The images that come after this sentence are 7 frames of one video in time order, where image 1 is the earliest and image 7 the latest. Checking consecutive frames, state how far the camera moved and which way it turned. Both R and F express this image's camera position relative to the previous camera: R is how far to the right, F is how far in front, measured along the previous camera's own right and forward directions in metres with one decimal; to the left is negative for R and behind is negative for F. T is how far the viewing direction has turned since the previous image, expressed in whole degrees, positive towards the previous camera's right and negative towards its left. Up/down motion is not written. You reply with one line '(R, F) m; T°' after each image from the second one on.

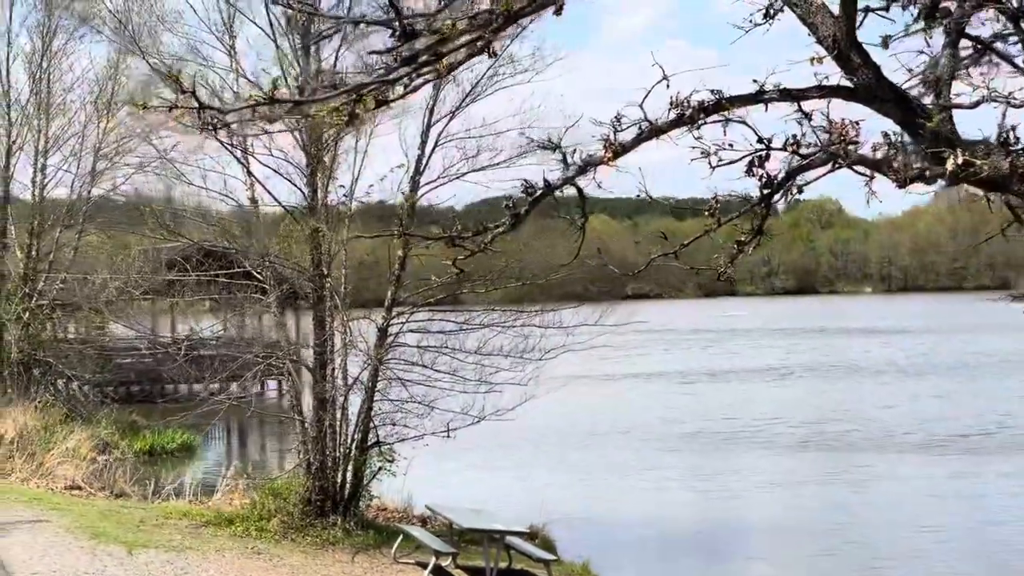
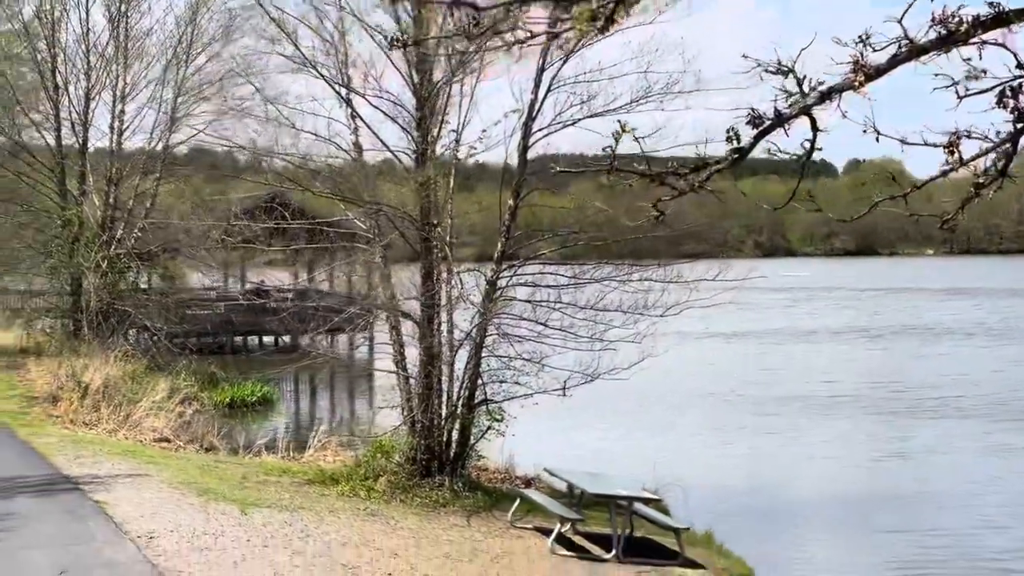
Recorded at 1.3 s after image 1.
(-0.6, +0.6) m; -2°
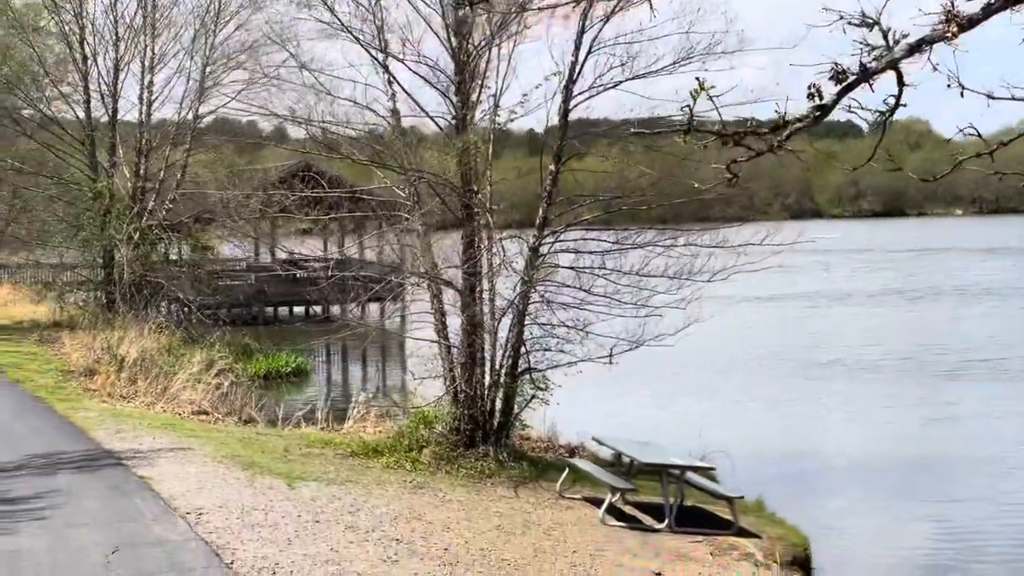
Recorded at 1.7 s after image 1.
(-0.2, +0.2) m; -1°
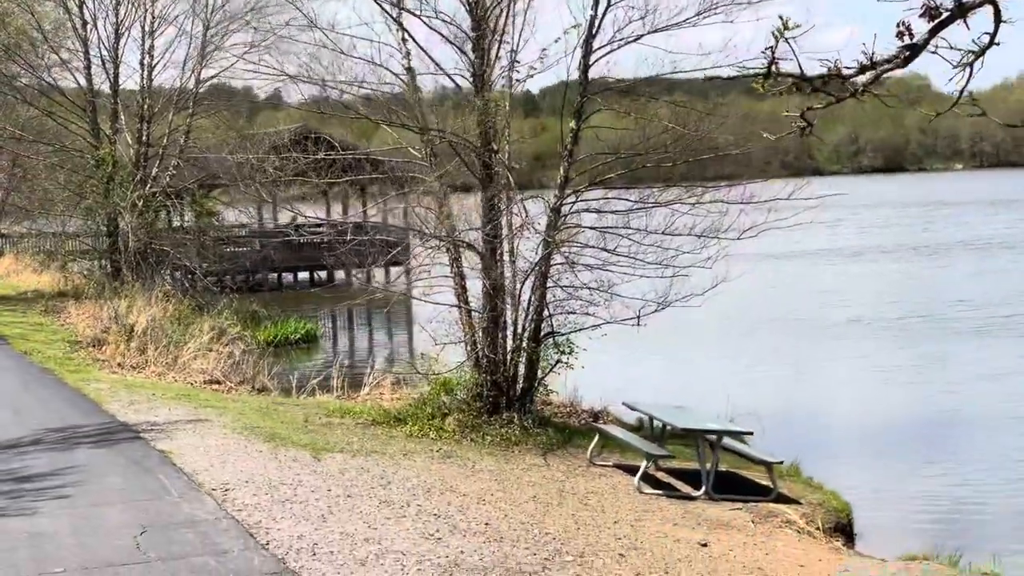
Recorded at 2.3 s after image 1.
(-0.2, +0.3) m; 0°
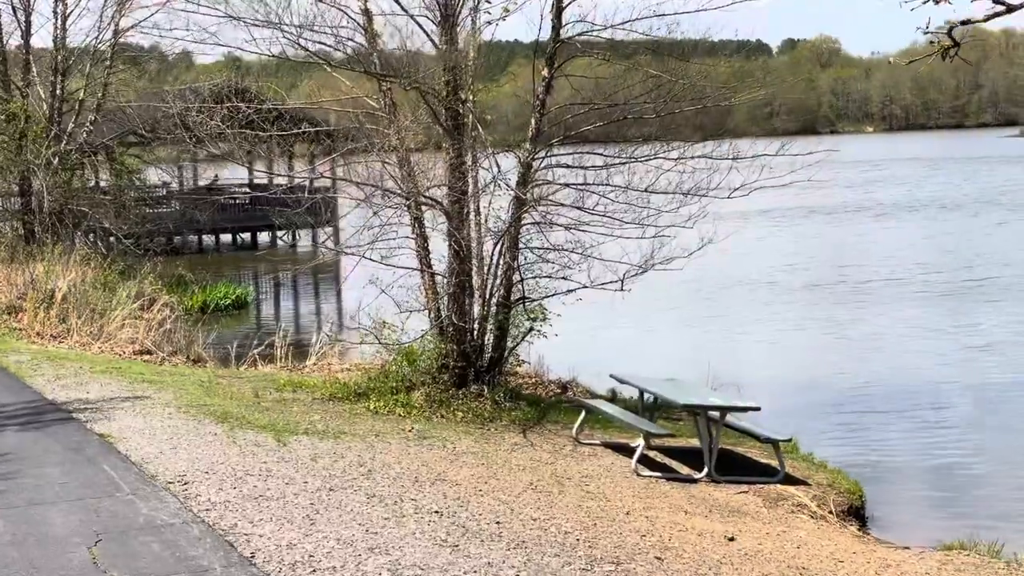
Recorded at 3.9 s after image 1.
(-0.4, +0.8) m; +4°
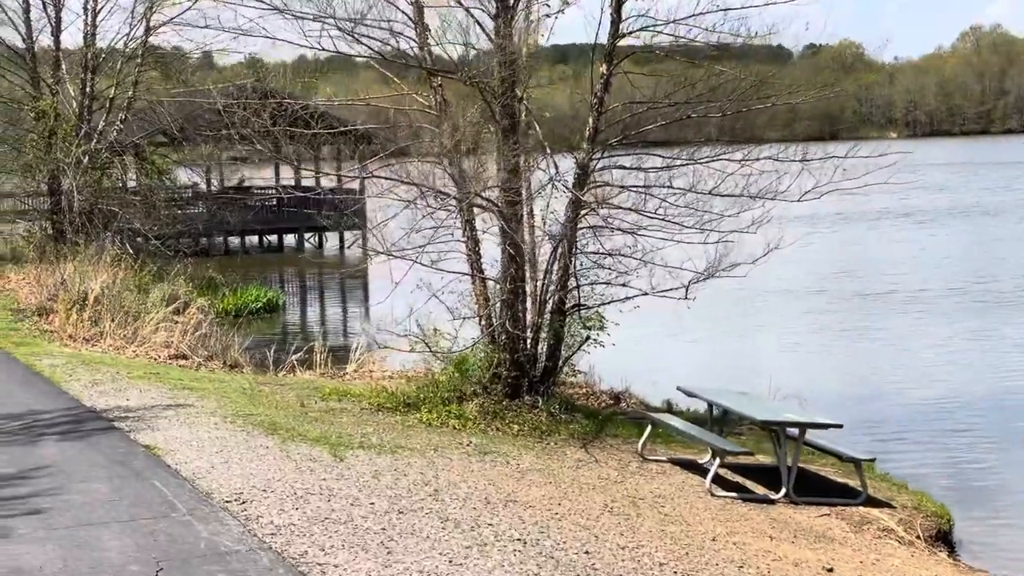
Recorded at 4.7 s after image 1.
(-0.3, +0.4) m; -1°
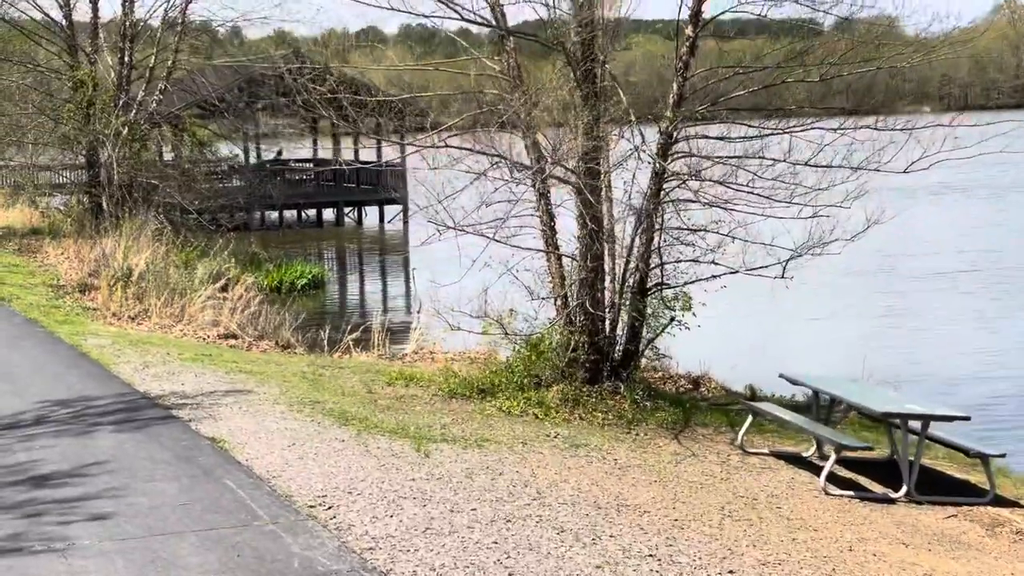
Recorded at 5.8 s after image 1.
(-0.4, +0.6) m; -1°
